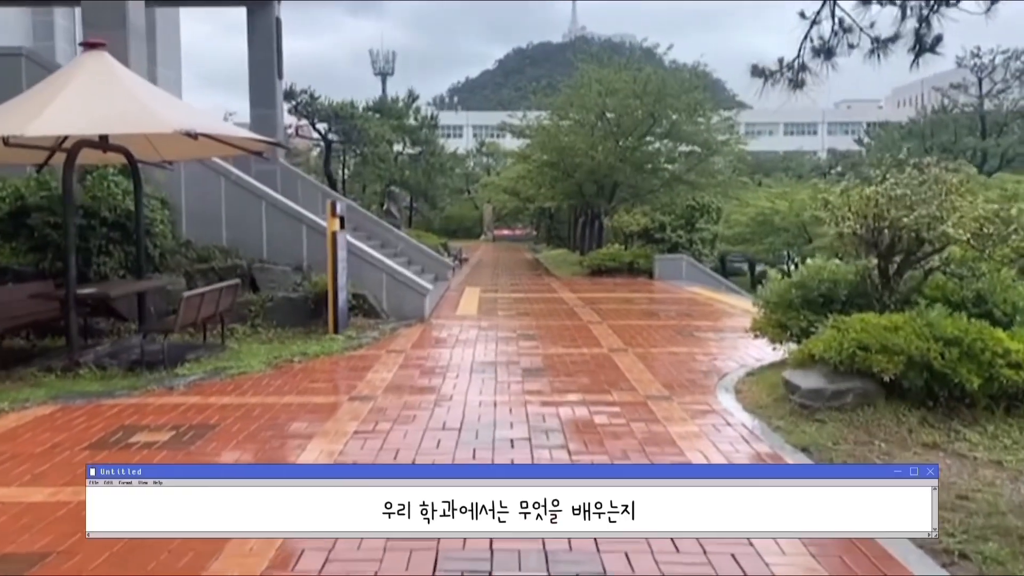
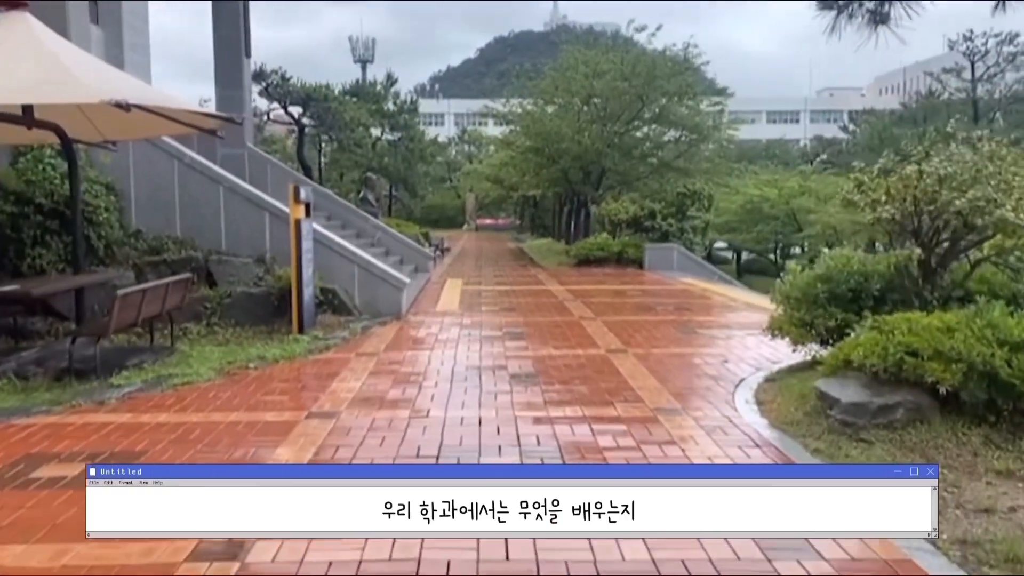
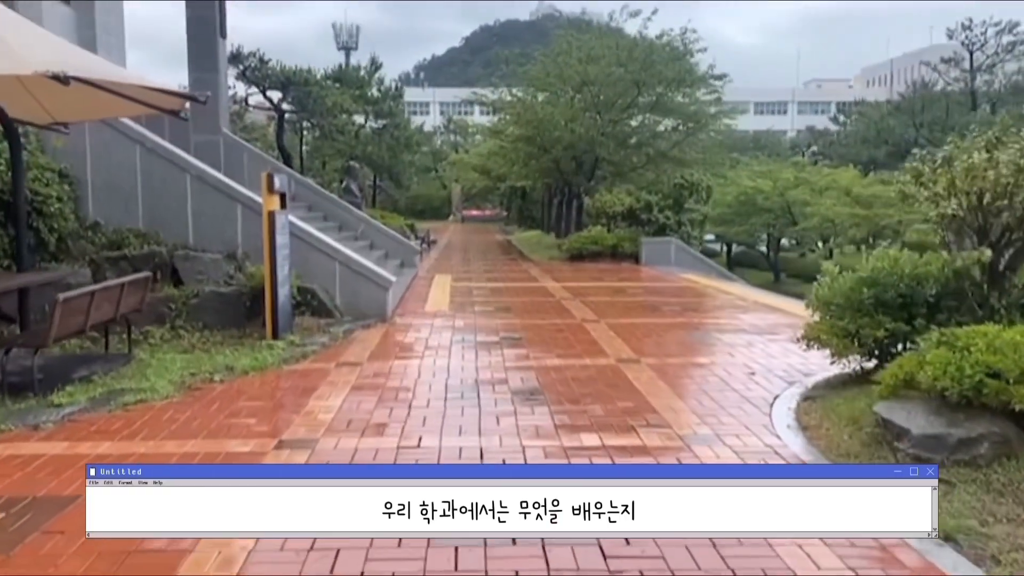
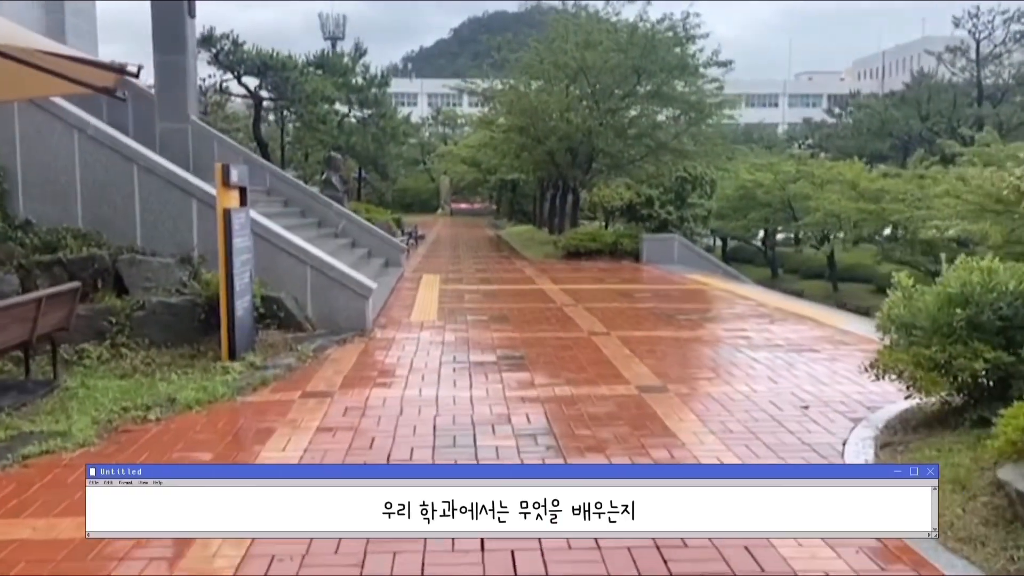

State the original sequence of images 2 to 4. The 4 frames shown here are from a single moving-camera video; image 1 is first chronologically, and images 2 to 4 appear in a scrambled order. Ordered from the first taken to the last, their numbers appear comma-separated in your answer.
2, 3, 4
